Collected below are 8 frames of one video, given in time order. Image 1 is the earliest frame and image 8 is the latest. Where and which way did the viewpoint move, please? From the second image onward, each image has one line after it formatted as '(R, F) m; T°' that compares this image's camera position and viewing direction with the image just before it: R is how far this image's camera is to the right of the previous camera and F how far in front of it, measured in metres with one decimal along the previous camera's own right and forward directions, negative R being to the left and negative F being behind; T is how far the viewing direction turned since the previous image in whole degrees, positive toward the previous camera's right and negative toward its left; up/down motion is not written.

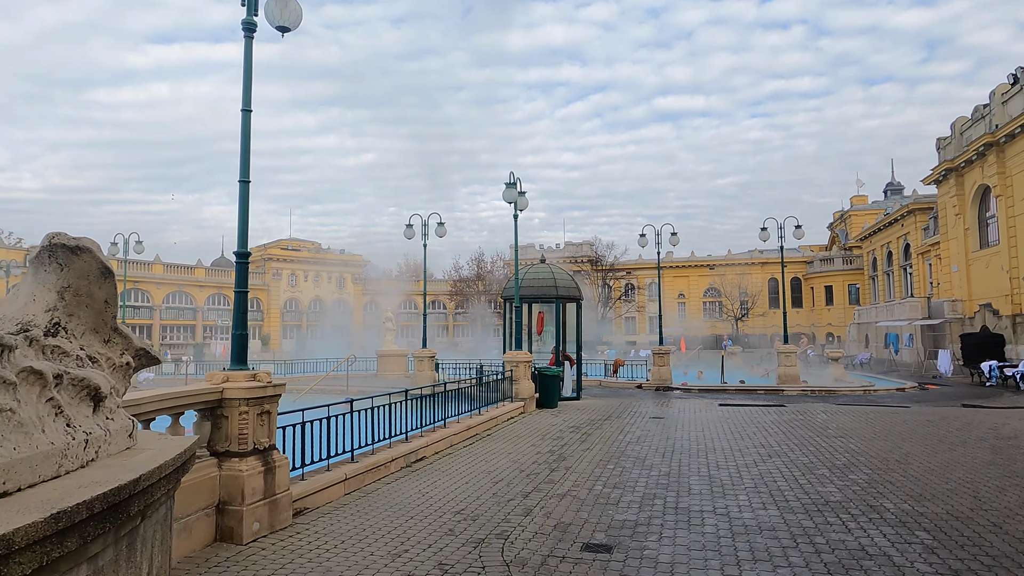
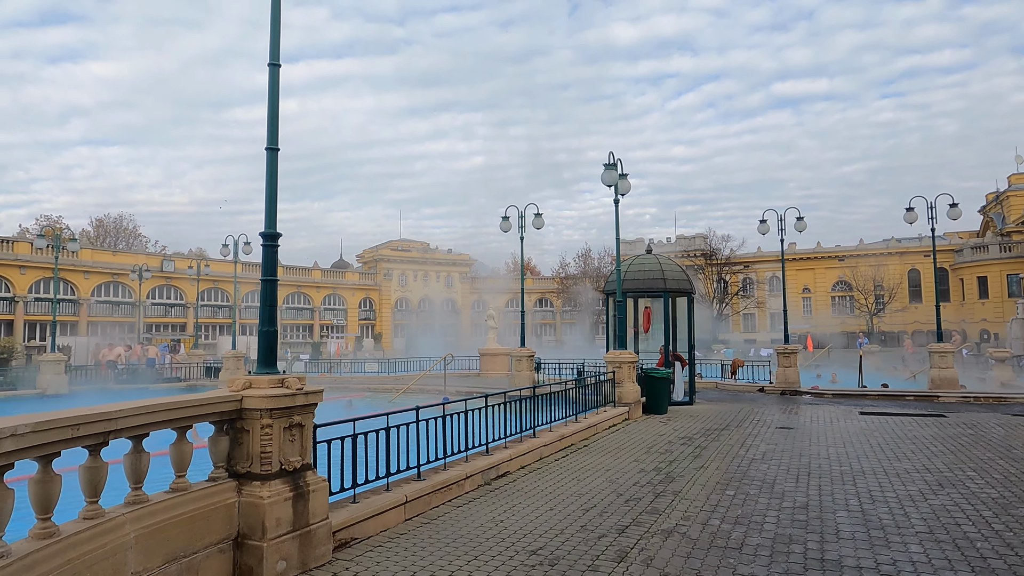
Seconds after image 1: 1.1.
(+0.2, +1.5) m; -9°
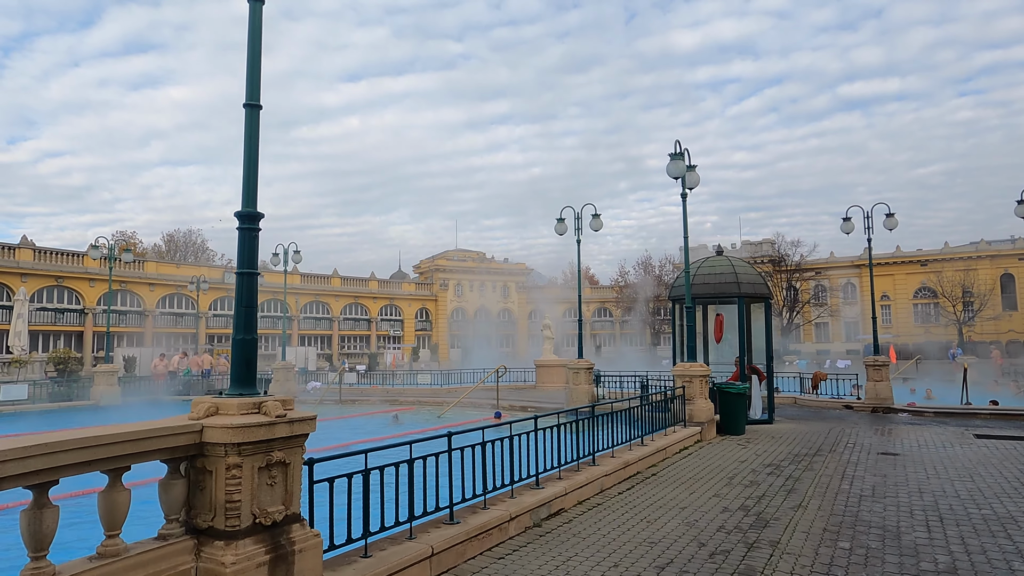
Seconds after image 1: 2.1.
(+0.1, +1.4) m; -5°
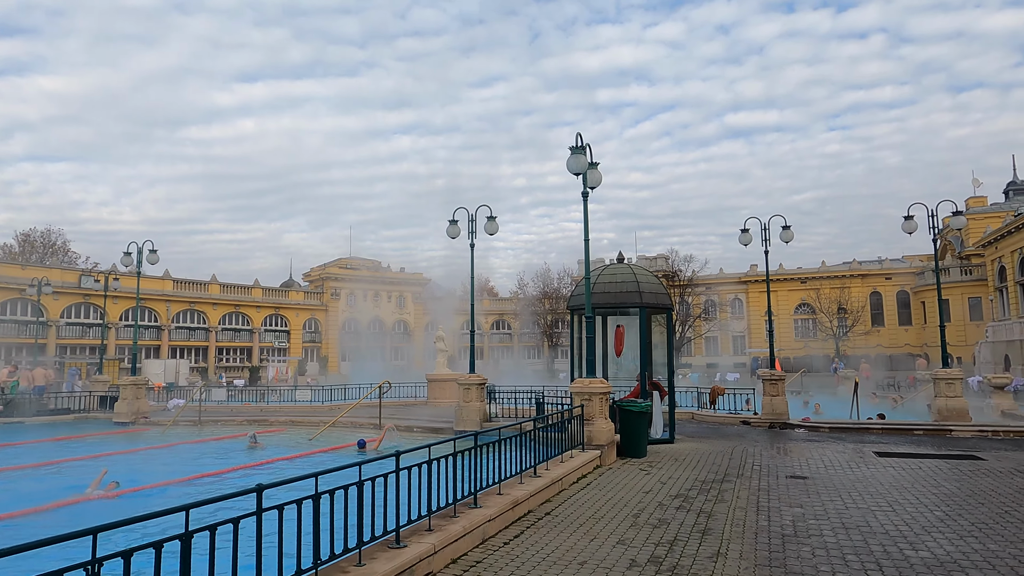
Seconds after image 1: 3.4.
(+0.4, +1.7) m; +9°
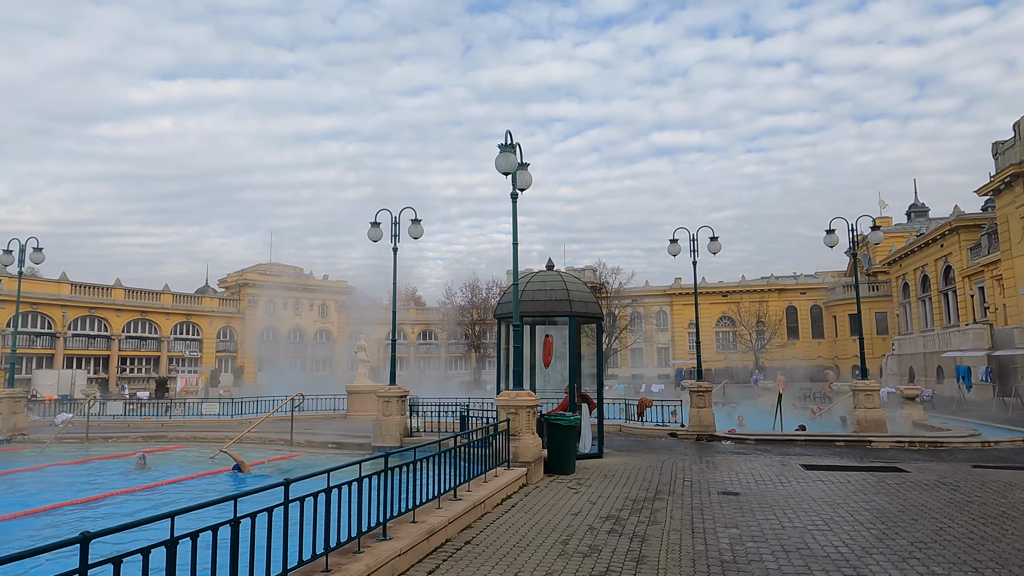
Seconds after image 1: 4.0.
(+0.1, +0.8) m; +6°
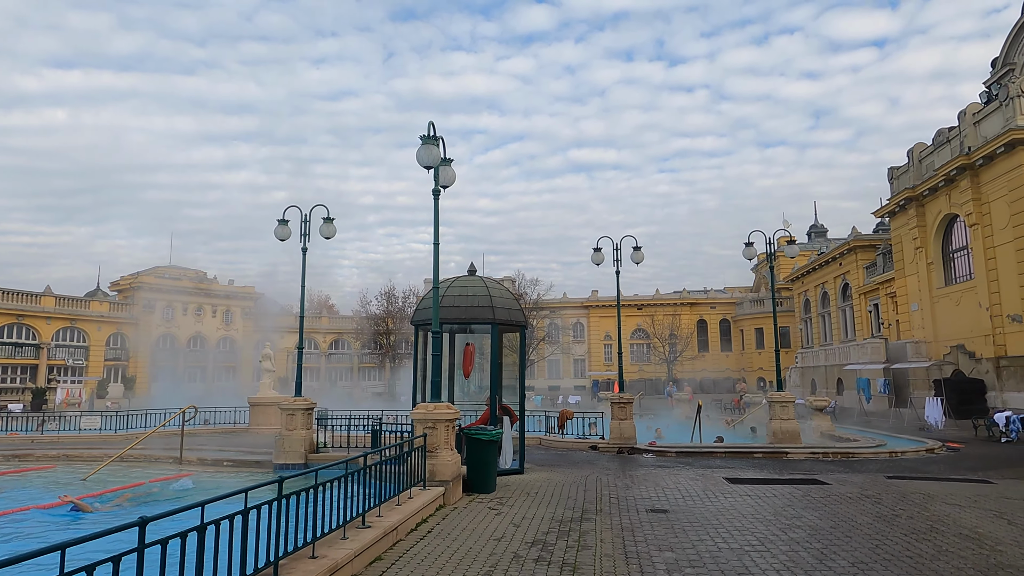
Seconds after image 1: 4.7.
(0.0, +0.8) m; +7°
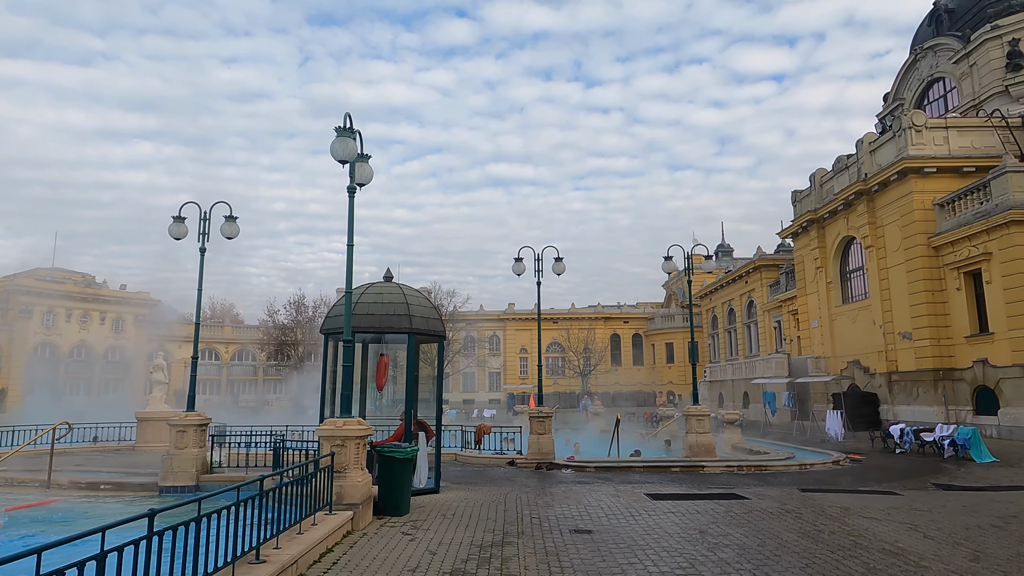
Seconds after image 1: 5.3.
(-0.1, +0.6) m; +7°
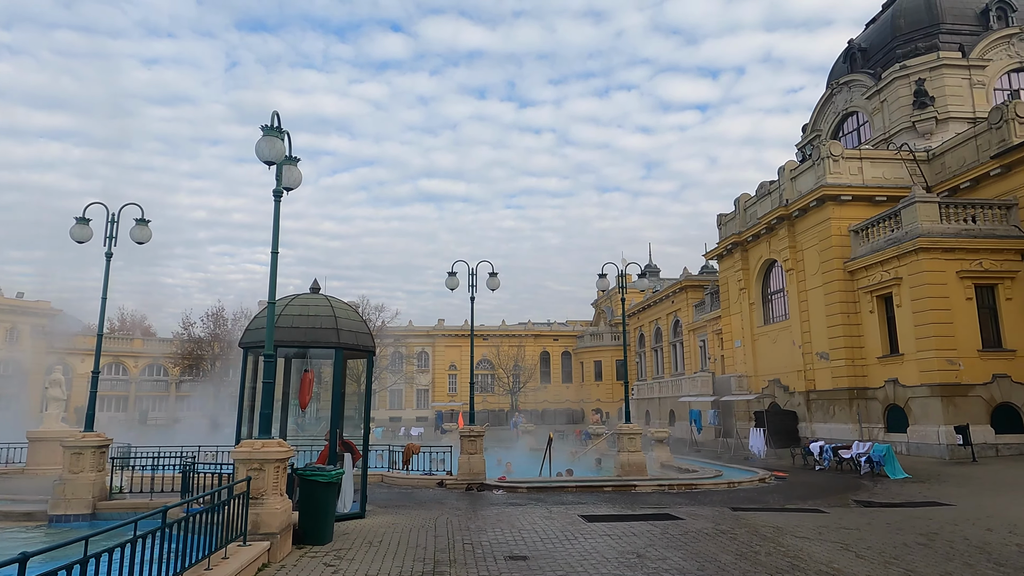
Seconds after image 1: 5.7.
(-0.1, +0.4) m; +6°
